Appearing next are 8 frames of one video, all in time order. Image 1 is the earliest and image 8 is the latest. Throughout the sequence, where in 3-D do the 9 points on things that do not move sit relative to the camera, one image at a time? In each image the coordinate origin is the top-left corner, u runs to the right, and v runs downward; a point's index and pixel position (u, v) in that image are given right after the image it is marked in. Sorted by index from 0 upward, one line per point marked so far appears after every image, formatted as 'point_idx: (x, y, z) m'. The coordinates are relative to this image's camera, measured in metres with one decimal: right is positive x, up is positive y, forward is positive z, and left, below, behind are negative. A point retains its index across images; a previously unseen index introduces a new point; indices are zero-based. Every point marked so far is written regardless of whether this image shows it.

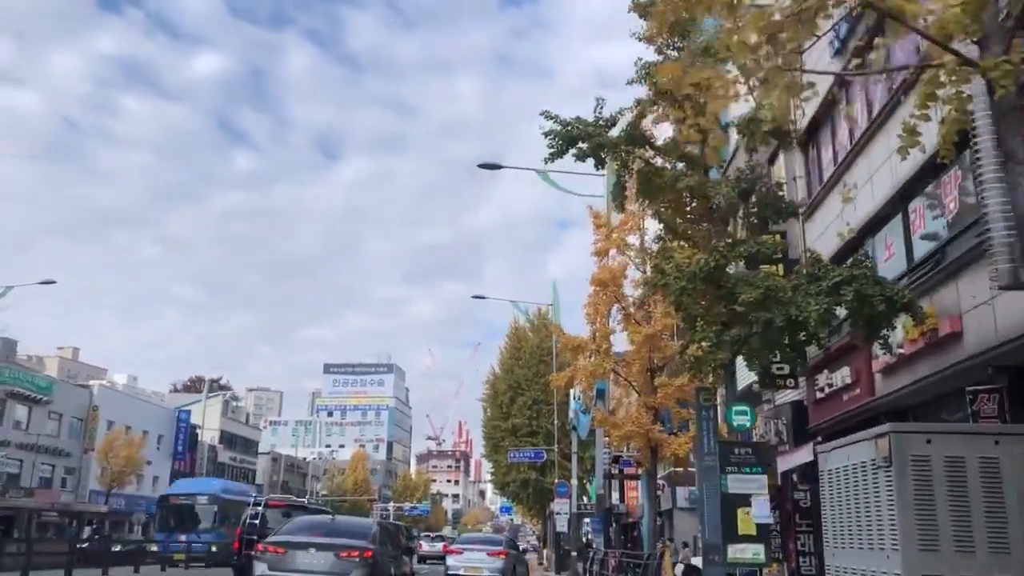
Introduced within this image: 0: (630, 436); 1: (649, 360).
0: (+2.4, -3.0, +18.8) m
1: (+2.8, -1.5, +19.0) m
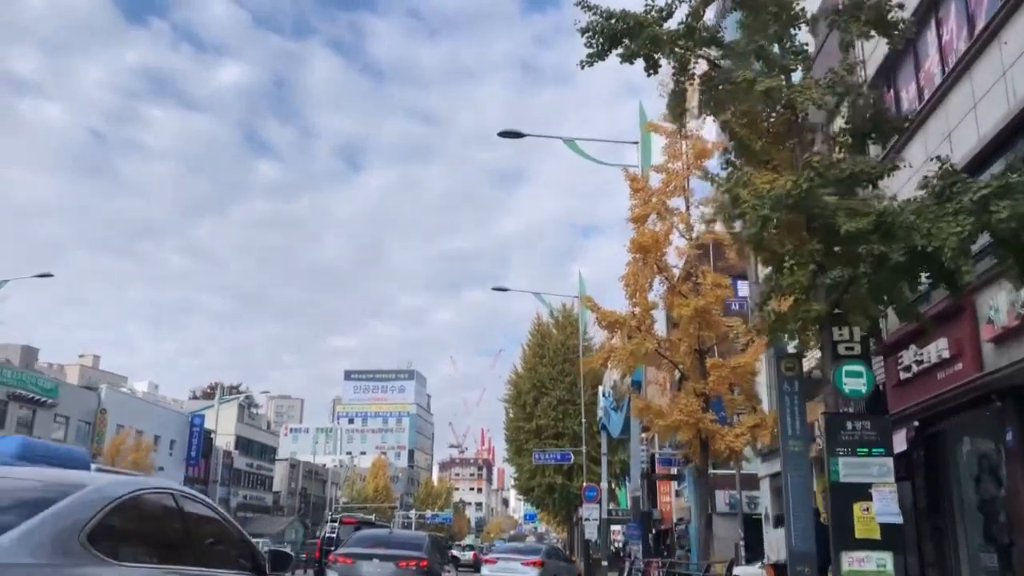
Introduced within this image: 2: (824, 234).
0: (+2.9, -2.4, +16.2) m
1: (+3.3, -0.9, +16.4) m
2: (+2.9, +0.5, +8.7) m
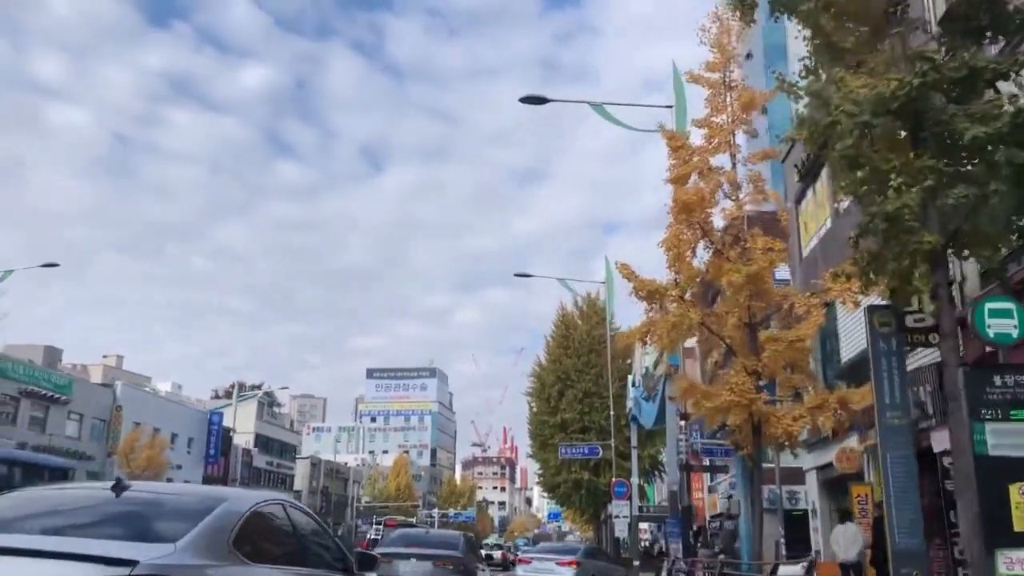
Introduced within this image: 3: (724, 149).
0: (+3.3, -1.9, +14.3) m
1: (+3.7, -0.4, +14.6) m
2: (+3.1, +1.0, +6.8) m
3: (+3.6, +2.4, +16.0) m
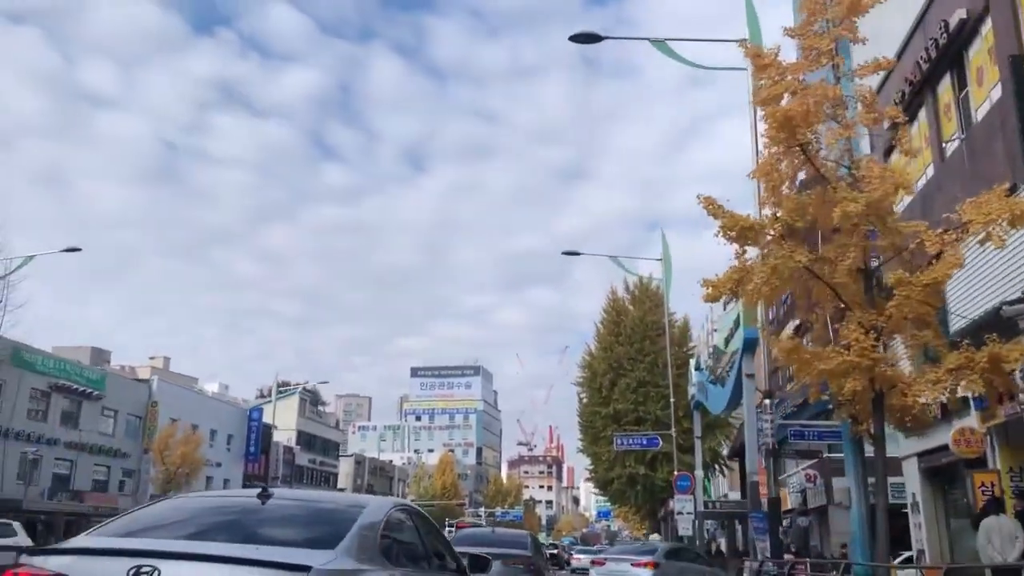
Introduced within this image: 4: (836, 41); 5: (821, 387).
0: (+4.0, -1.1, +11.5) m
1: (+4.5, +0.4, +11.7) m
2: (+3.5, +1.8, +4.0) m
3: (+4.4, +3.2, +13.1) m
4: (+4.6, +3.5, +13.1) m
5: (+4.0, -1.3, +11.9) m
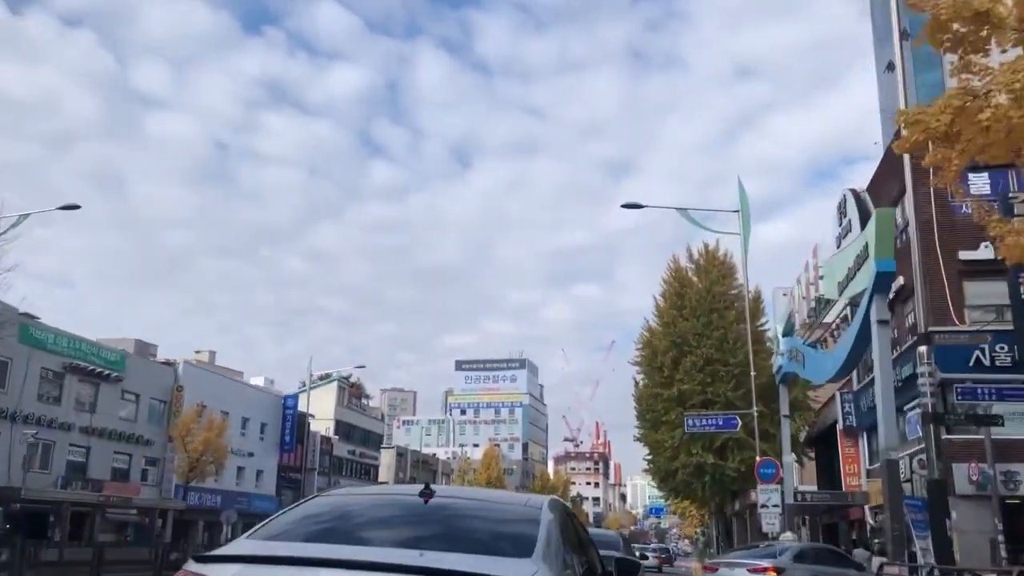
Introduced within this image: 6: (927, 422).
0: (+4.6, +0.2, +6.9) m
1: (+5.0, +1.7, +7.1) m
2: (+3.7, +3.1, -0.6) m
3: (+5.0, +4.5, +8.5) m
4: (+5.2, +4.8, +8.5) m
5: (+4.5, 0.0, +7.3) m
6: (+5.6, -1.8, +12.6) m
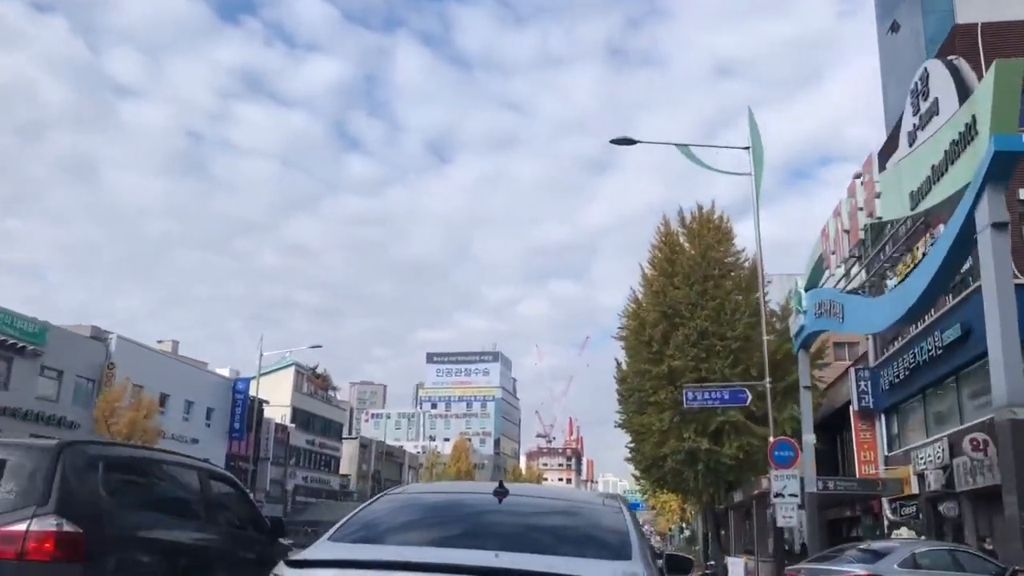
0: (+4.4, +1.4, +2.4) m
1: (+4.8, +3.0, +2.5) m
2: (+3.7, +4.3, -5.2) m
3: (+4.8, +5.7, +4.0) m
4: (+5.0, +6.1, +4.0) m
5: (+4.3, +1.3, +2.8) m
6: (+5.2, -0.6, +8.1) m
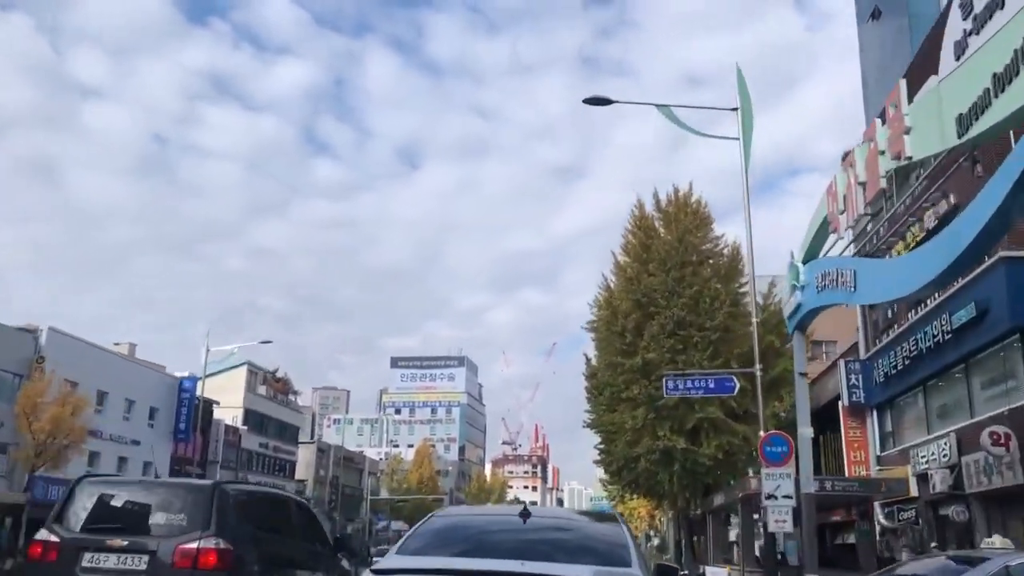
0: (+4.2, +2.2, -0.2) m
1: (+4.6, +3.7, 0.0) m
2: (+3.8, +5.1, -7.7) m
3: (+4.6, +6.4, +1.5) m
4: (+4.8, +6.8, +1.5) m
5: (+4.1, +2.0, +0.2) m
6: (+4.8, +0.1, +5.5) m
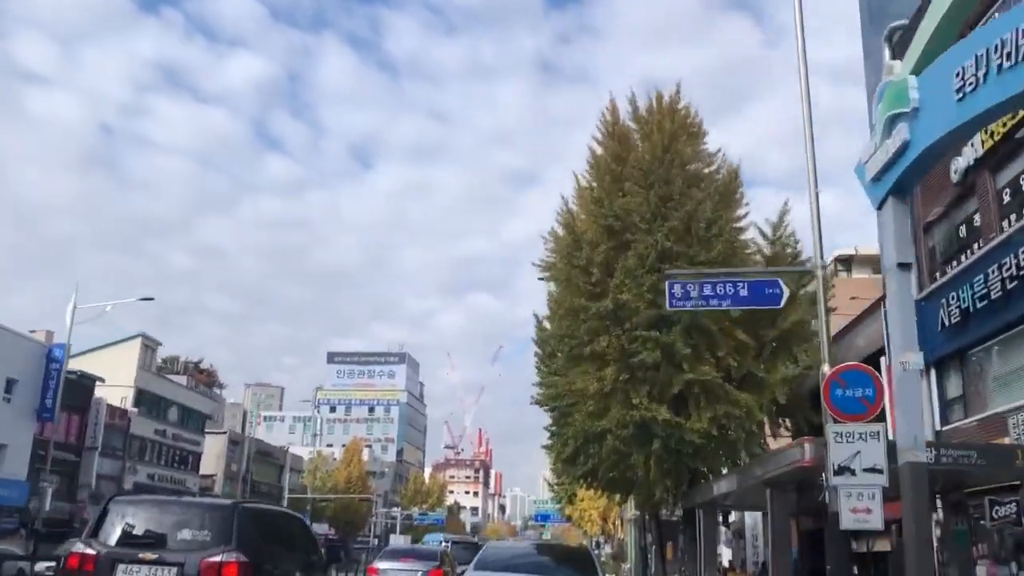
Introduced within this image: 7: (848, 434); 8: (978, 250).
0: (+4.2, +4.4, -7.9) m
1: (+4.7, +5.9, -7.6) m
2: (+4.4, +7.4, -15.4) m
3: (+4.7, +8.6, -6.2) m
4: (+4.9, +8.9, -6.2) m
5: (+4.1, +4.2, -7.5) m
6: (+4.5, +2.3, -2.2) m
7: (+4.2, -1.8, +11.4) m
8: (+8.9, +0.7, +17.8) m
